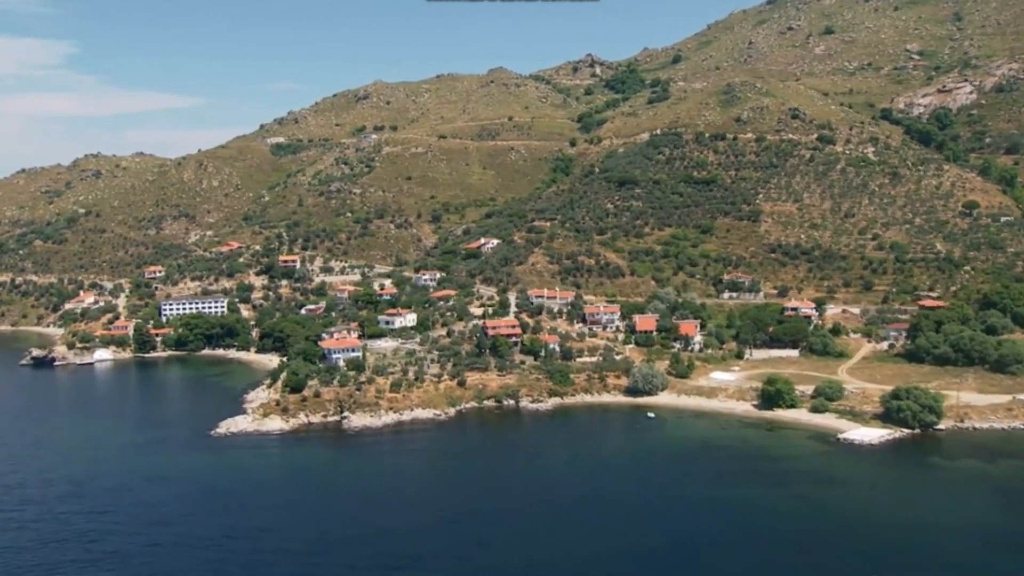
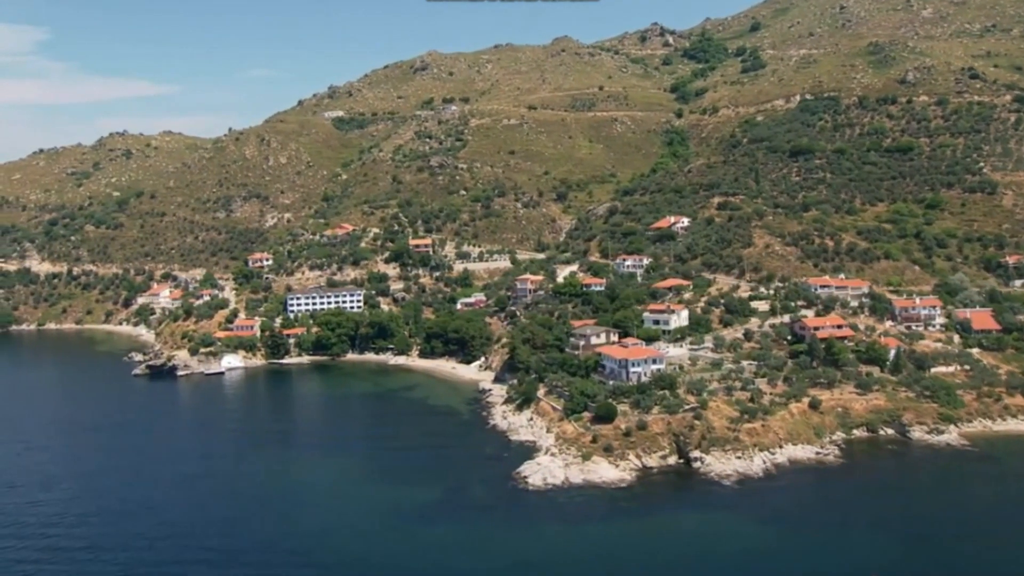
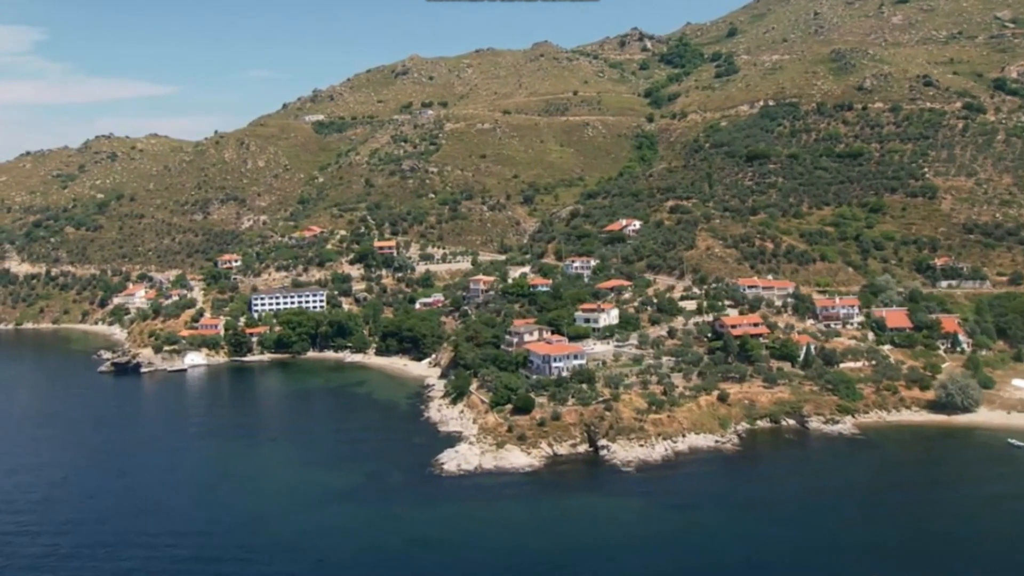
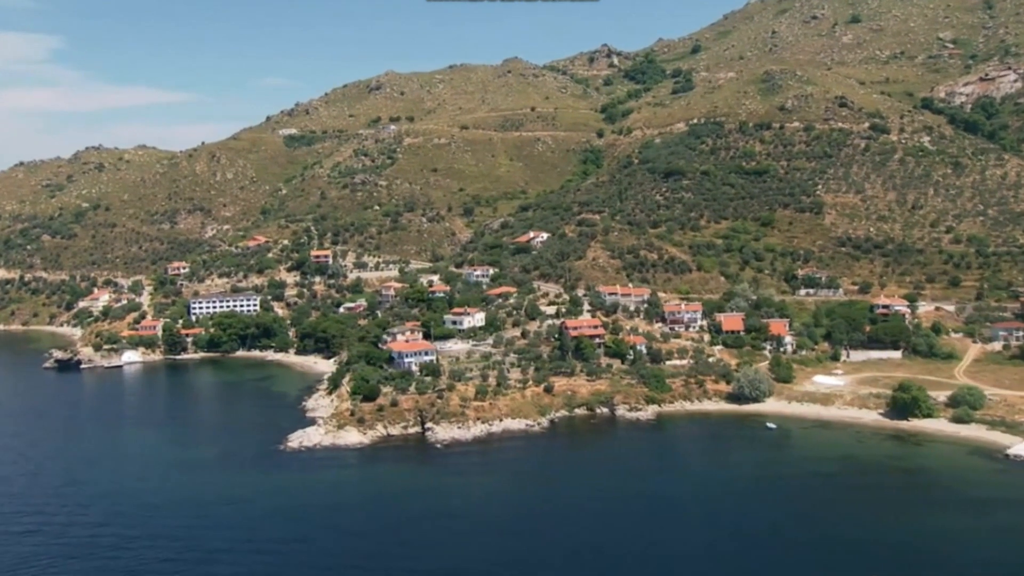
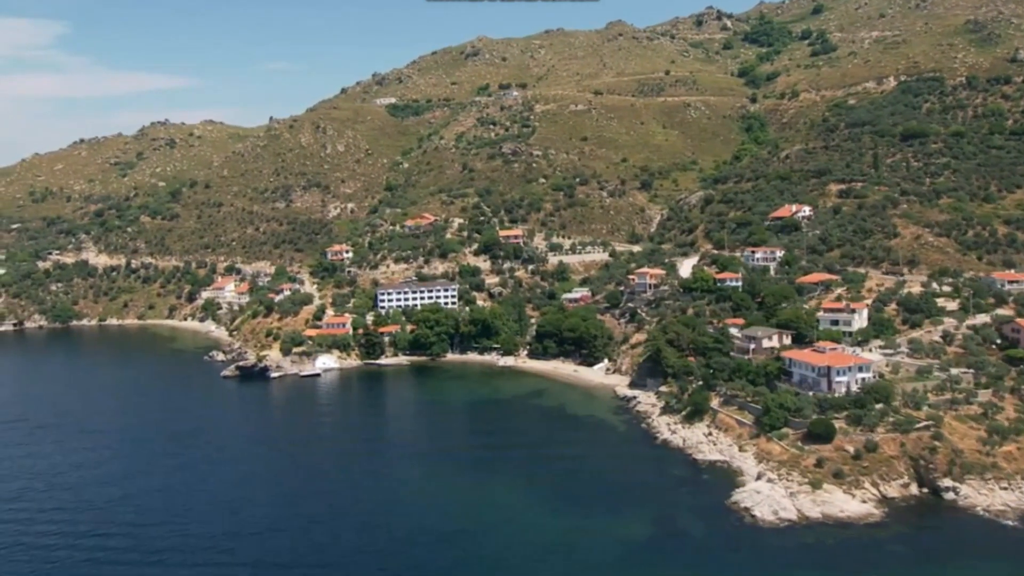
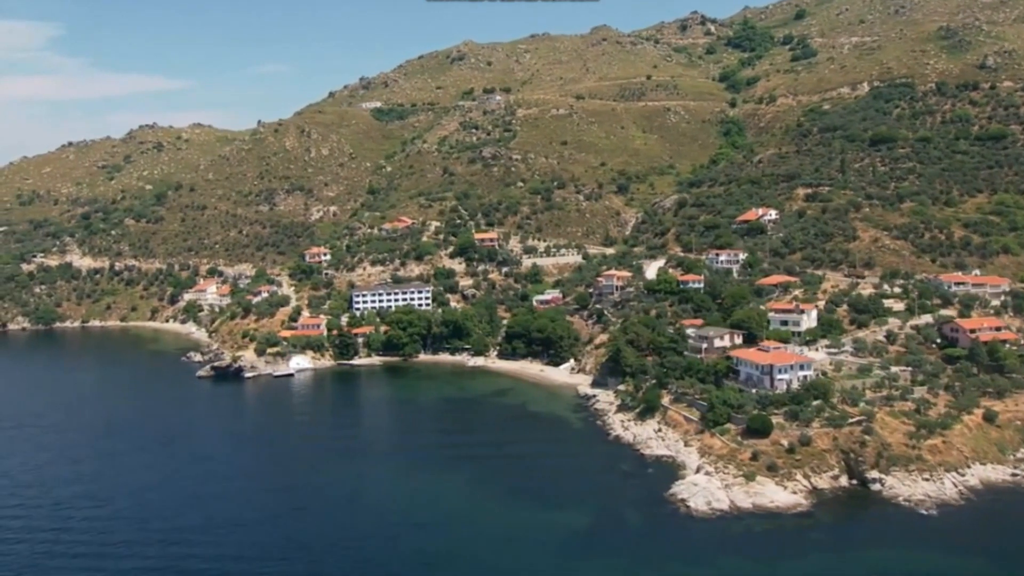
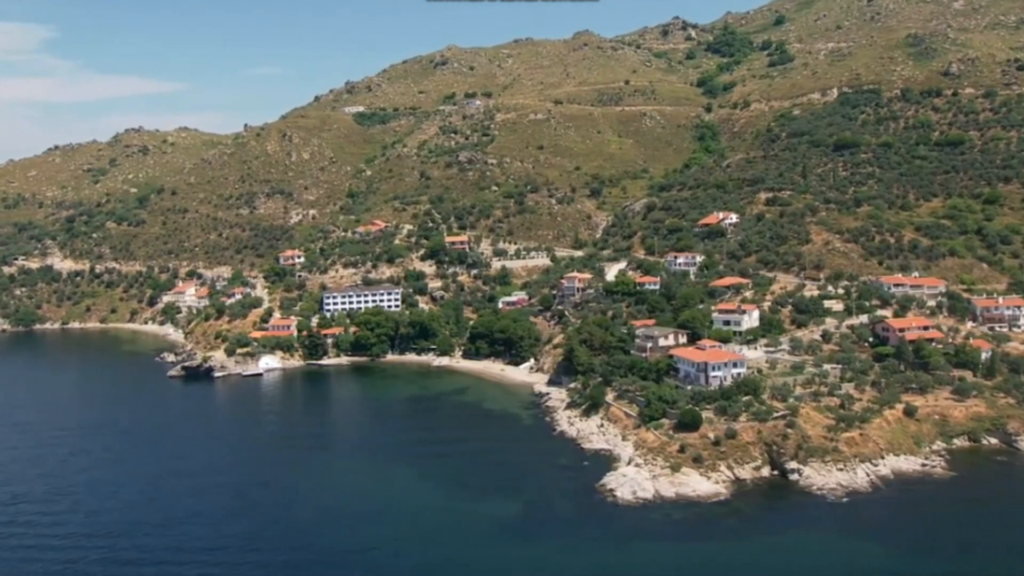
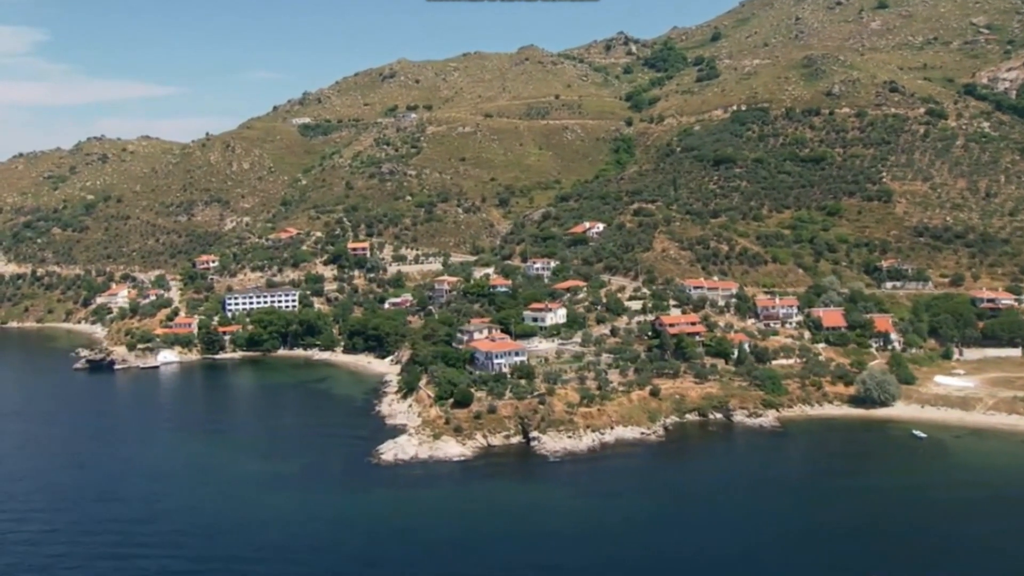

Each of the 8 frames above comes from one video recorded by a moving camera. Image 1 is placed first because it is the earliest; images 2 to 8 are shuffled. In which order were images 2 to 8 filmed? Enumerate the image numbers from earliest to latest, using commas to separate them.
4, 8, 3, 2, 7, 6, 5
